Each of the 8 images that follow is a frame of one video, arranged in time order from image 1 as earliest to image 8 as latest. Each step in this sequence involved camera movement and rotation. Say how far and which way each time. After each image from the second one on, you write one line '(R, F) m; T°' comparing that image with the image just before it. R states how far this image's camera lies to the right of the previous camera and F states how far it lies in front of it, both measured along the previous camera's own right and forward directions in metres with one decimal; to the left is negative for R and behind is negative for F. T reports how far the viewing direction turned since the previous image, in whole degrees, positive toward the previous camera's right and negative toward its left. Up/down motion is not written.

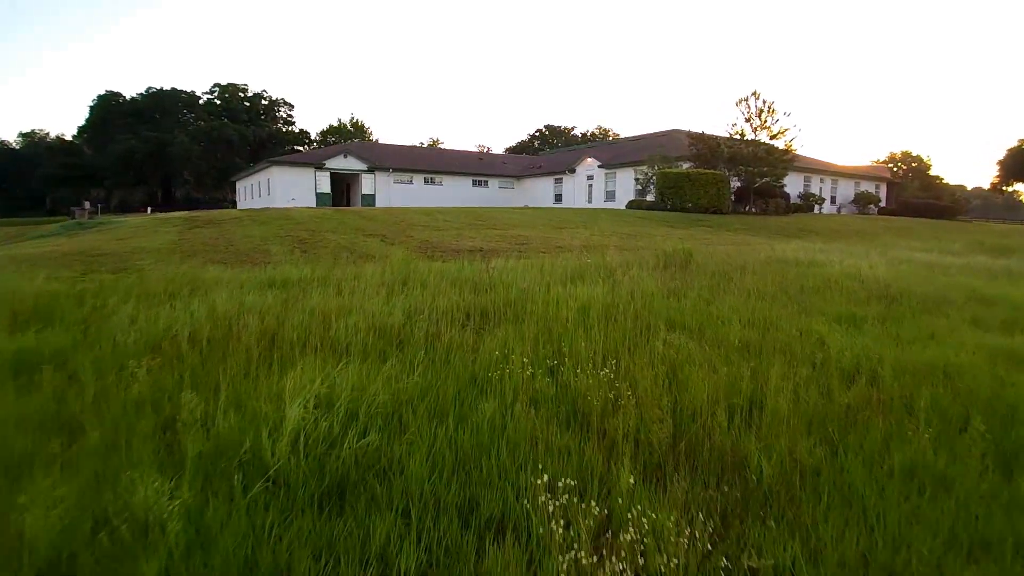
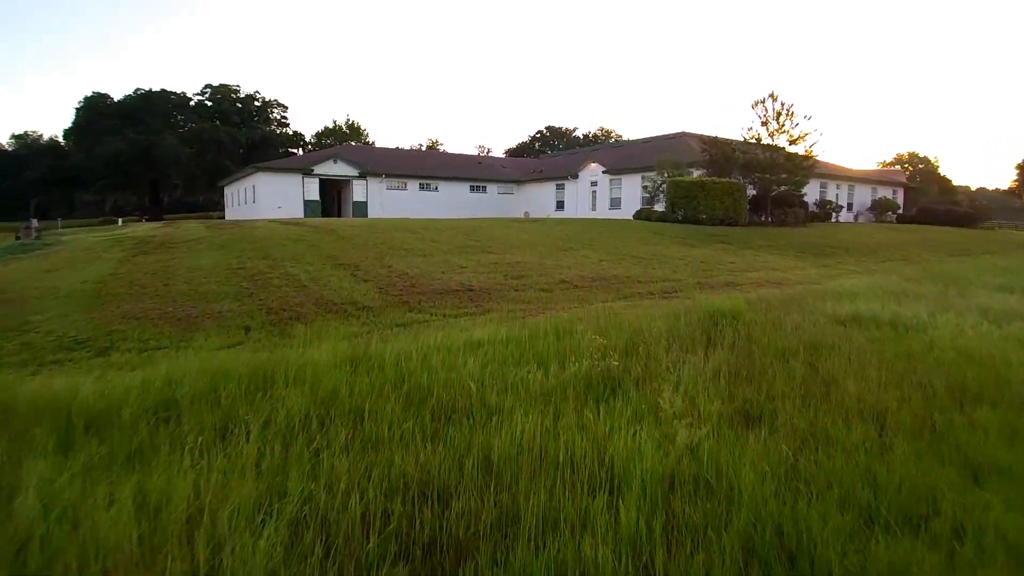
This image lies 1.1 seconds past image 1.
(+0.1, +1.6) m; 0°
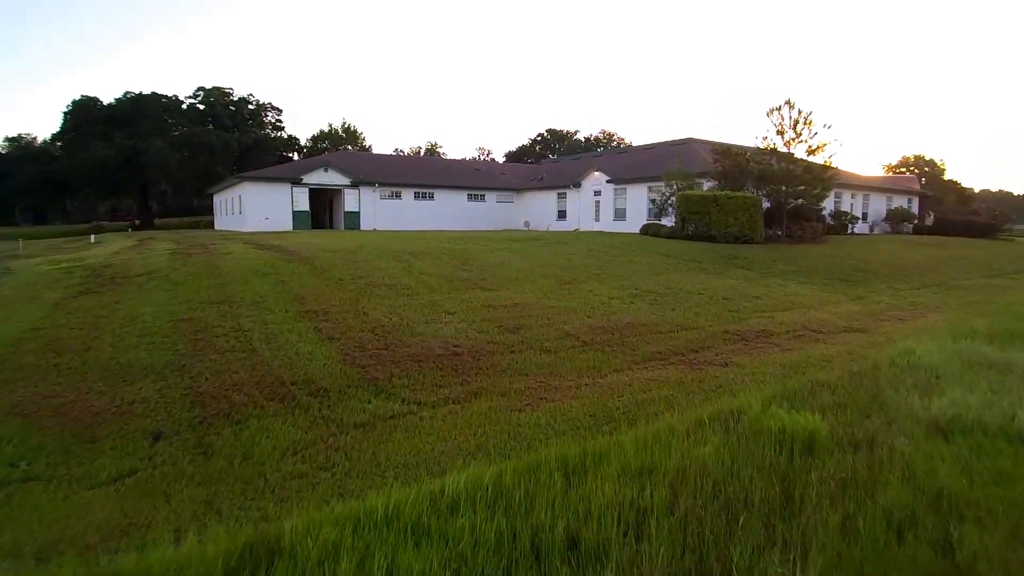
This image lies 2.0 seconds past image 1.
(0.0, +1.3) m; 0°
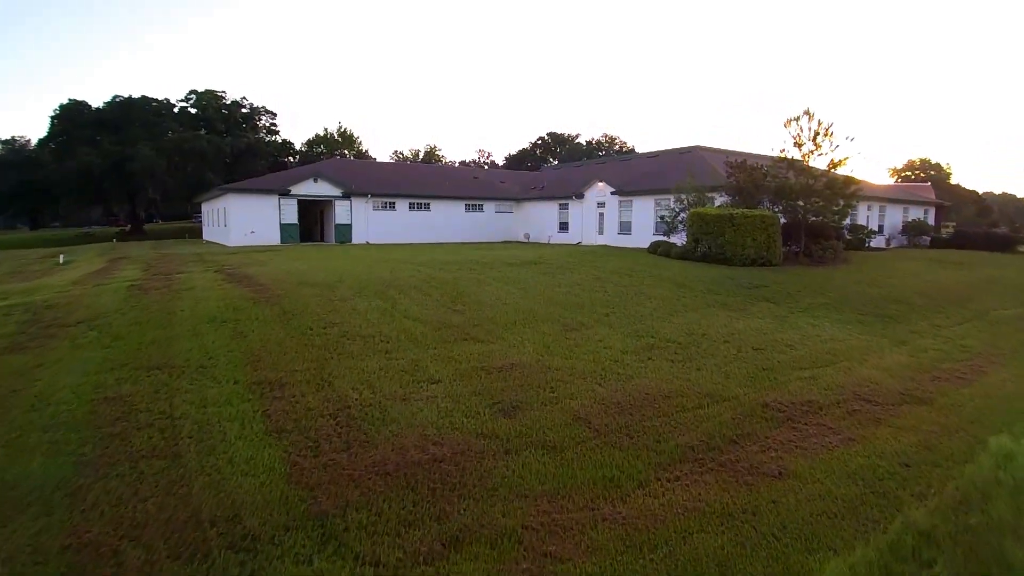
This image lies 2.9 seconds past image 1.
(0.0, +1.3) m; 0°
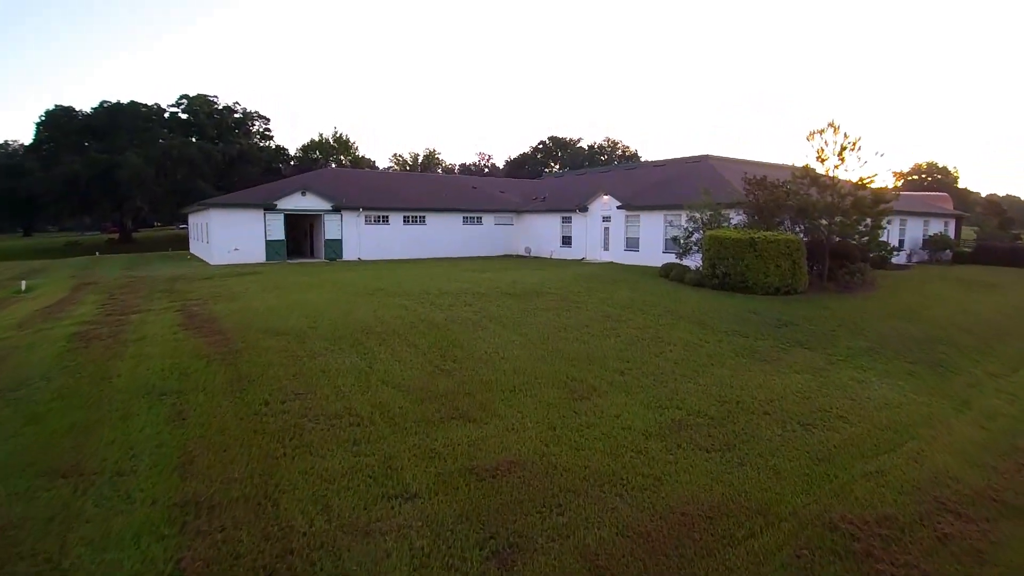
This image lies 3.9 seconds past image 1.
(0.0, +1.4) m; 0°
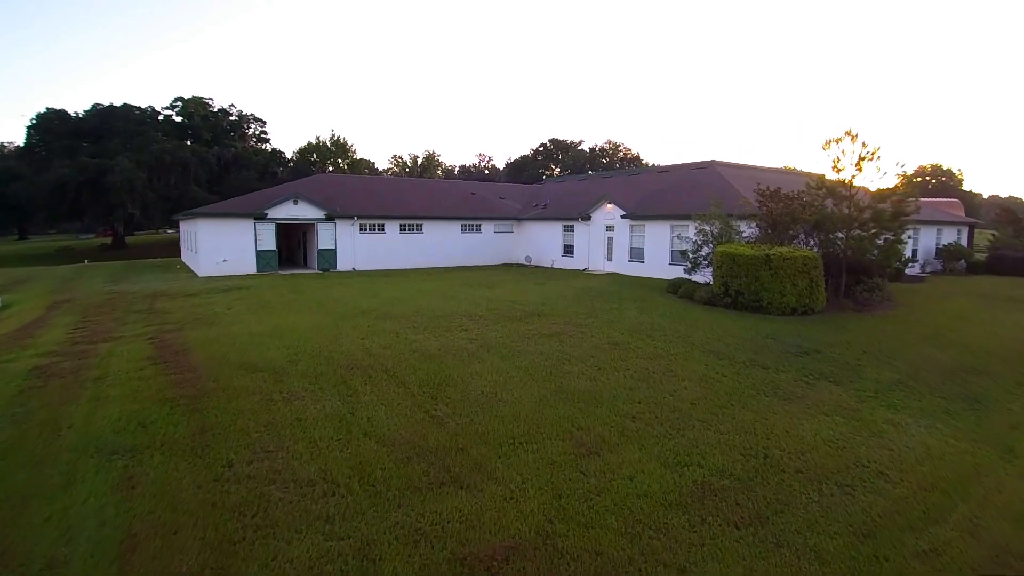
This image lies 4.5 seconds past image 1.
(0.0, +0.8) m; 0°
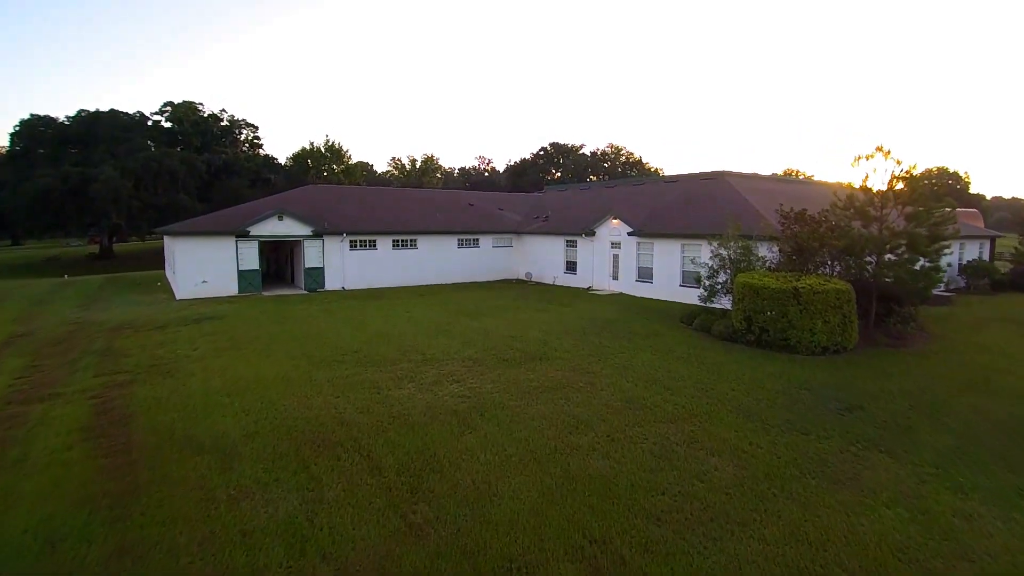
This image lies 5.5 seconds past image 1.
(0.0, +1.4) m; 0°
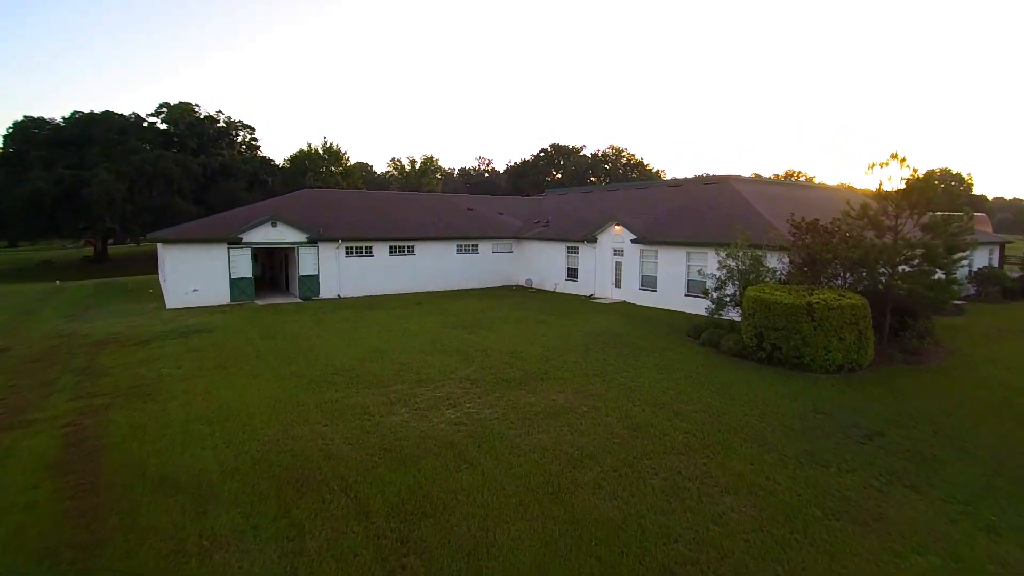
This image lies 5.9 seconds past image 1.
(0.0, +0.5) m; 0°
